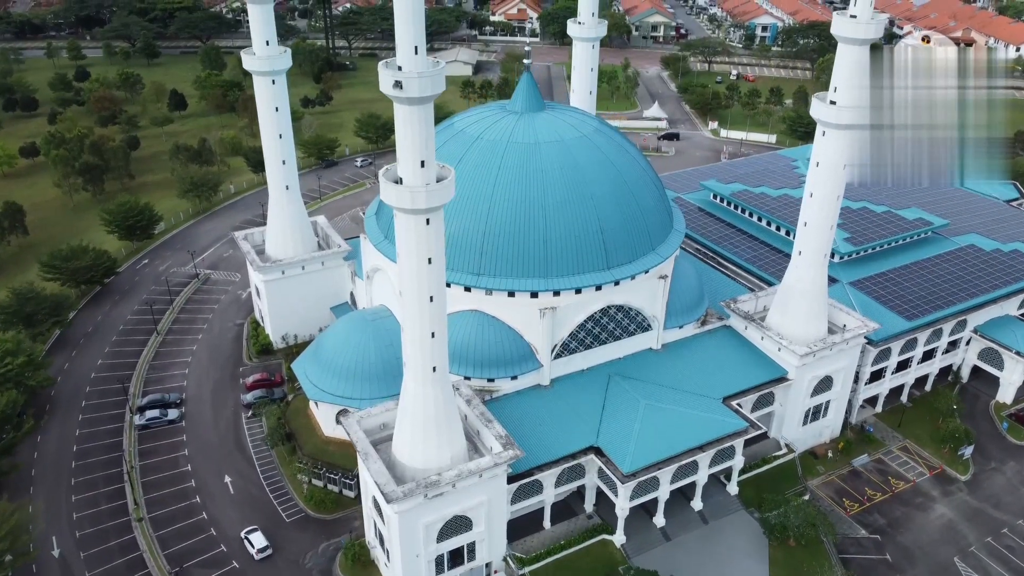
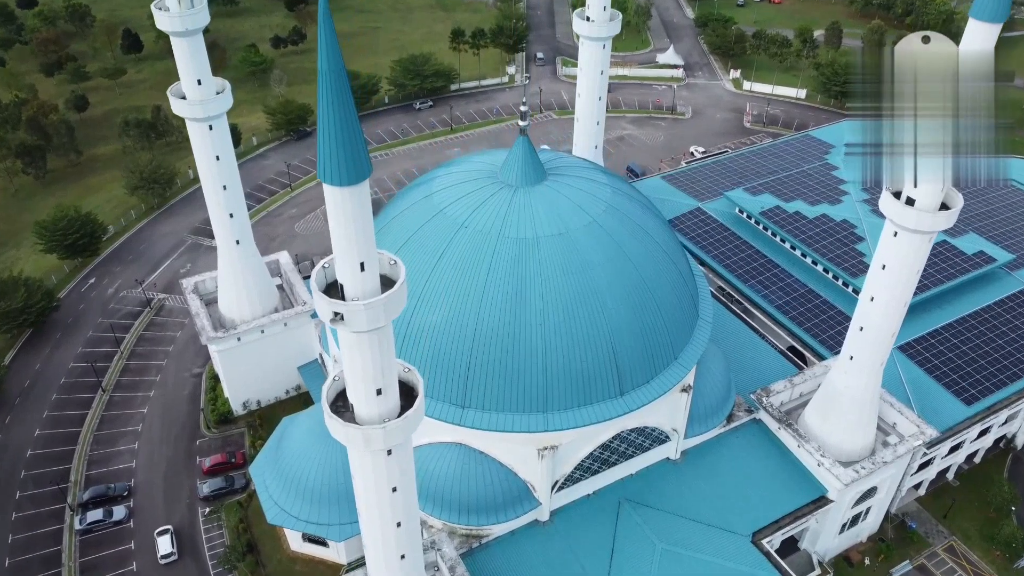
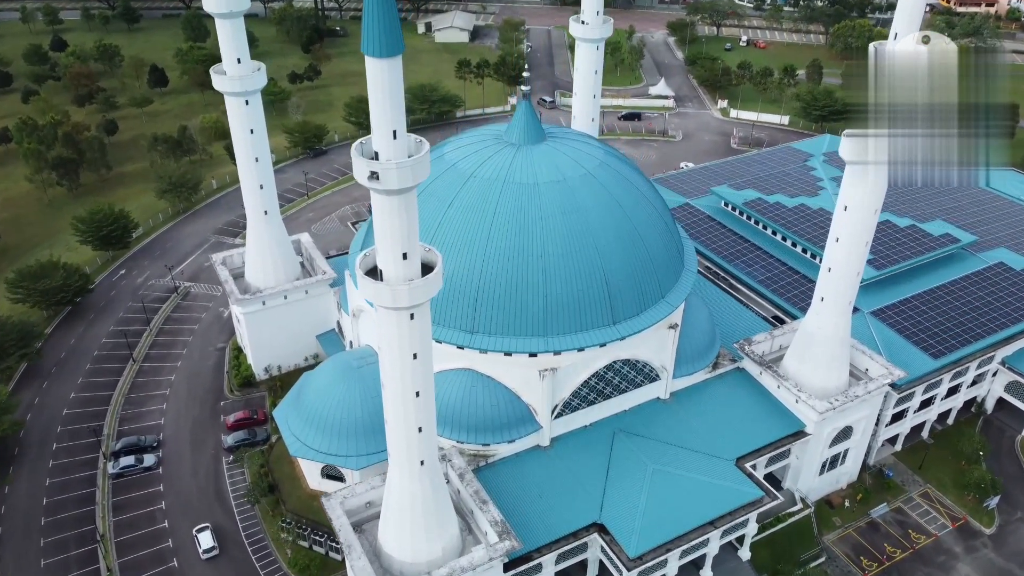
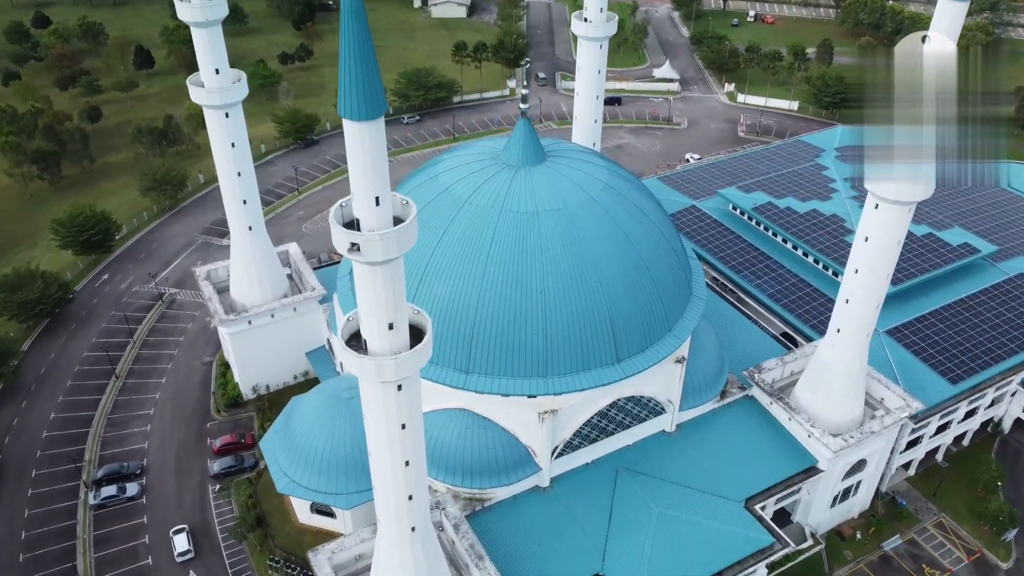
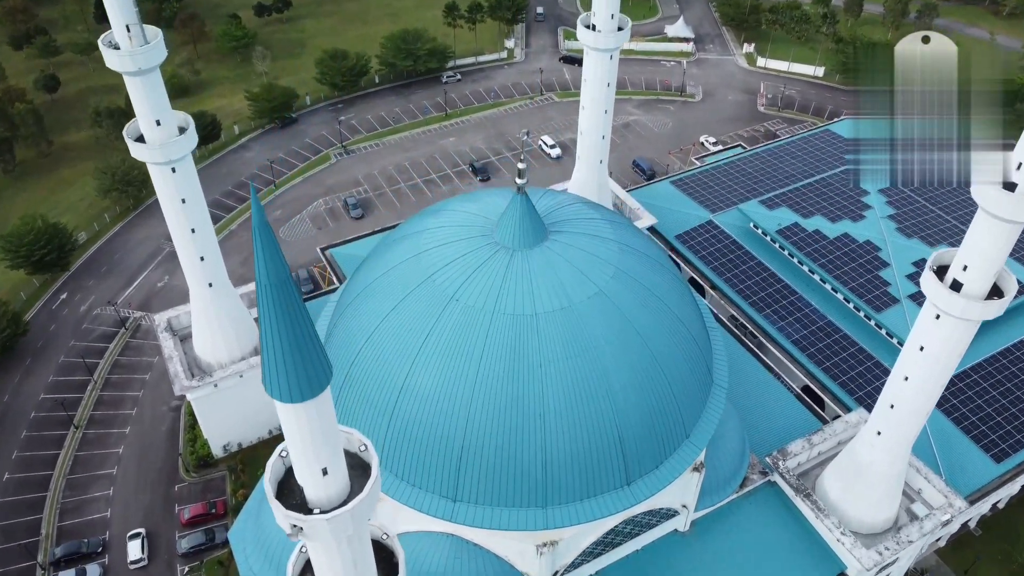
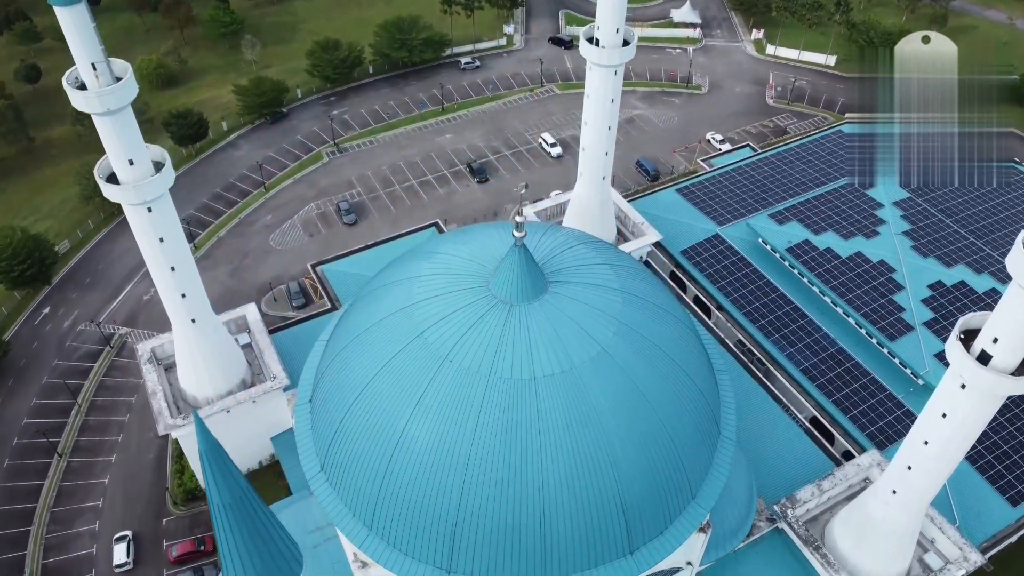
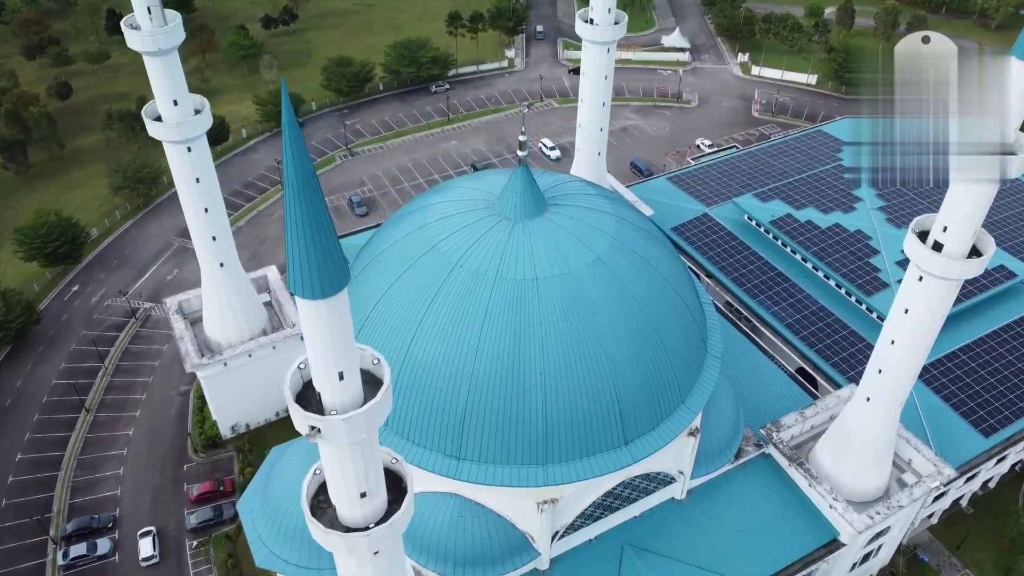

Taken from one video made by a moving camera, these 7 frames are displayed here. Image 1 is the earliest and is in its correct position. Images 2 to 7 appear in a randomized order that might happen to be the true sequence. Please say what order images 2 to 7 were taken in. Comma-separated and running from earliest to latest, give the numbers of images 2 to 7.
3, 4, 2, 7, 5, 6
